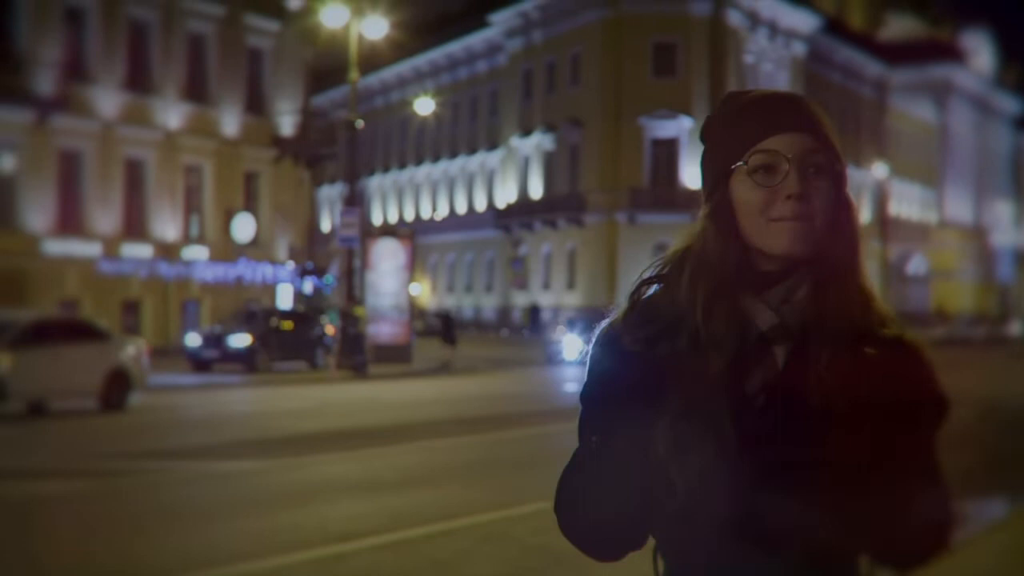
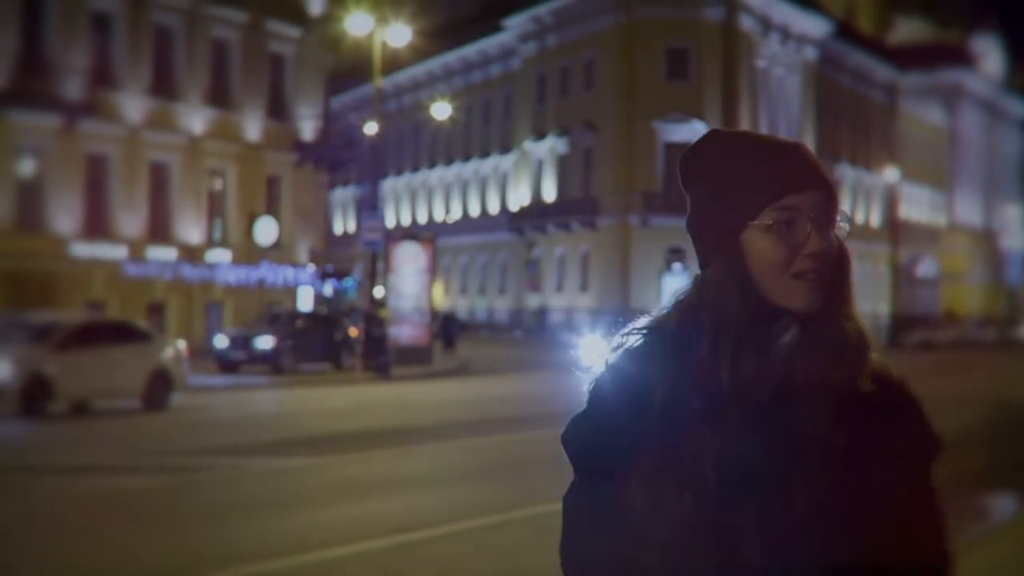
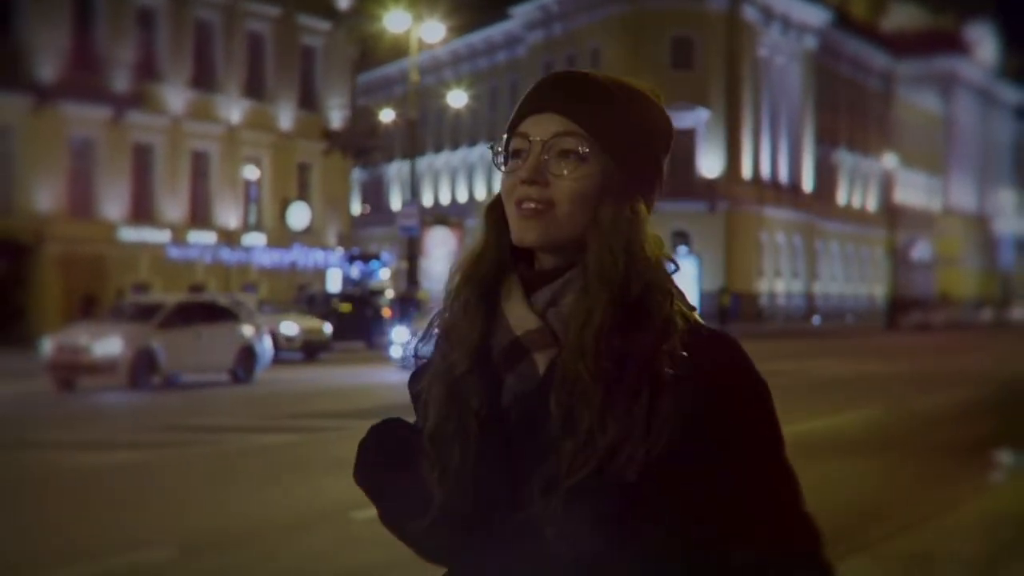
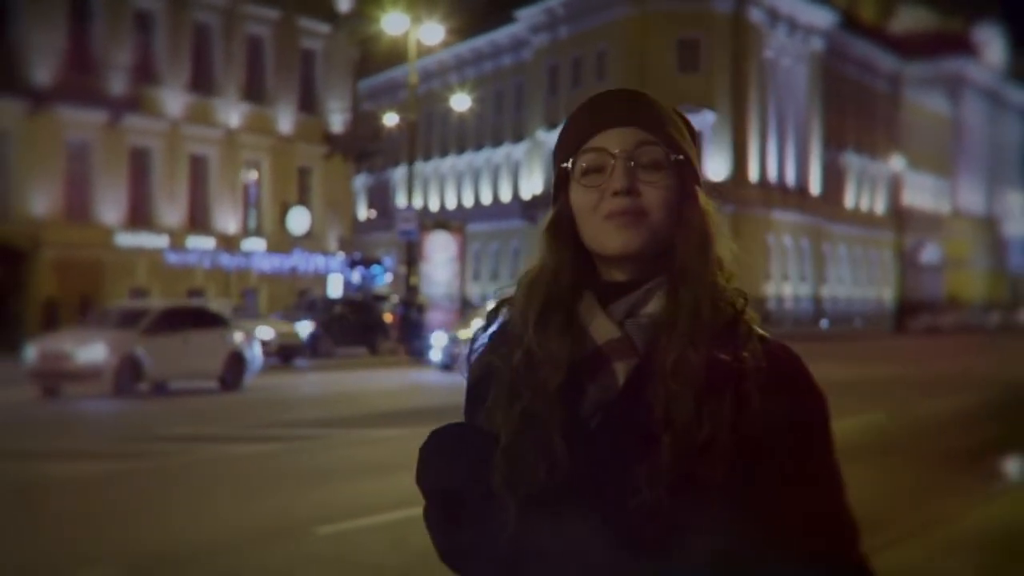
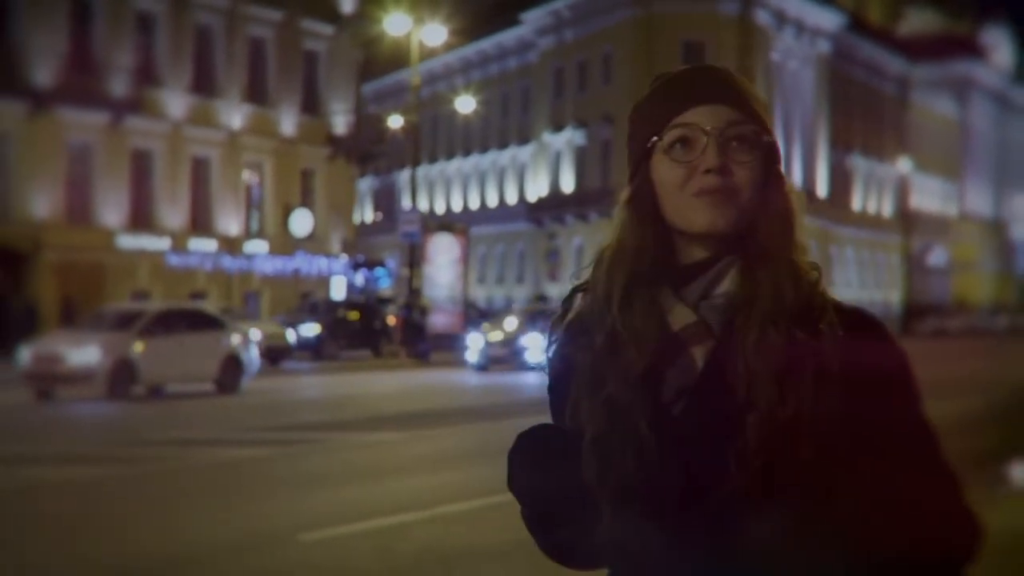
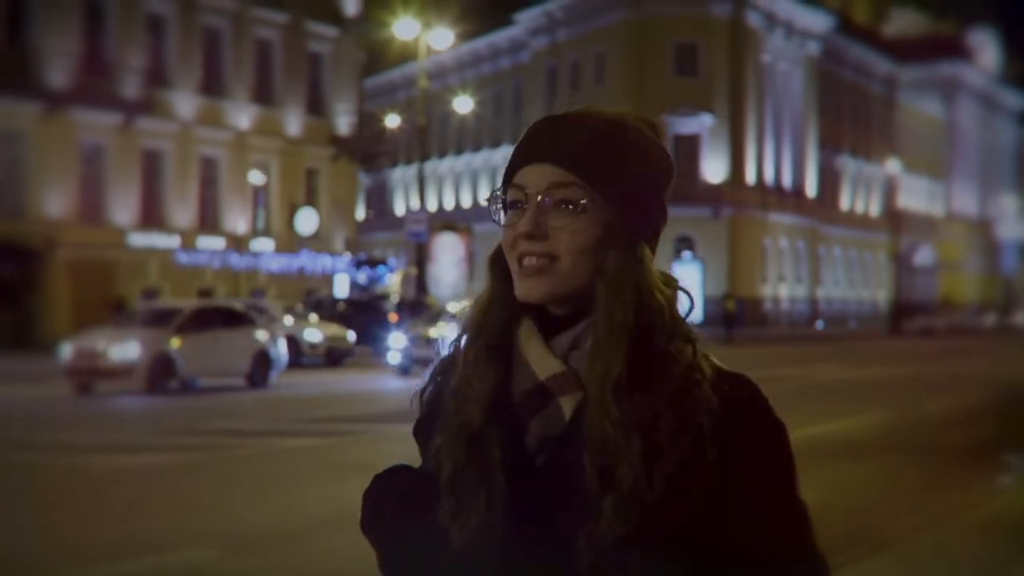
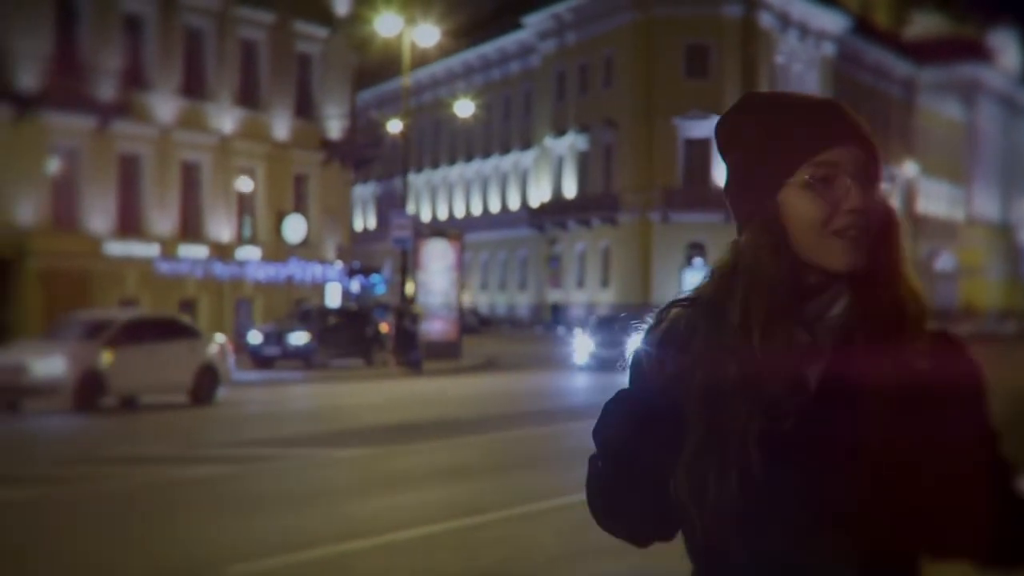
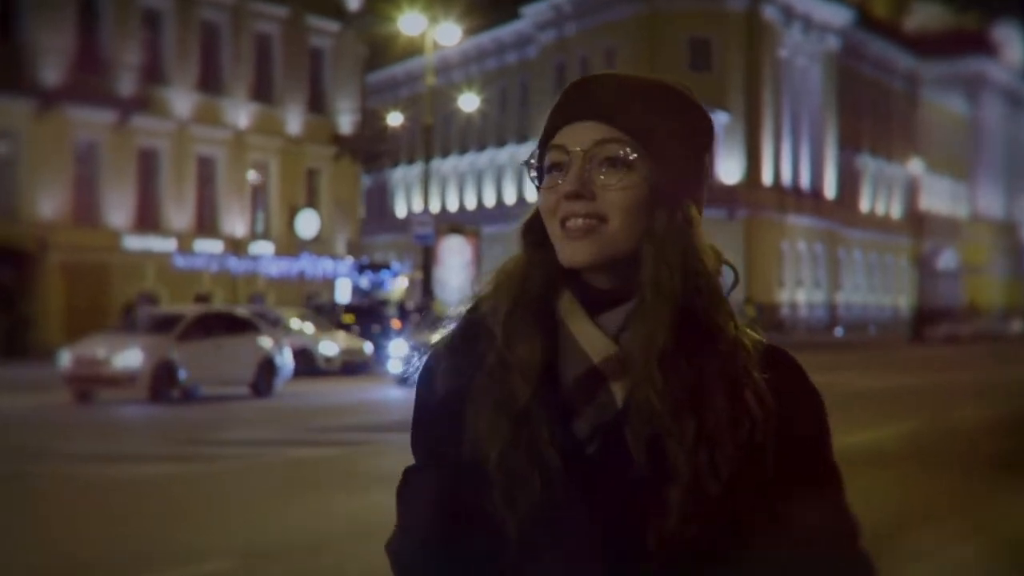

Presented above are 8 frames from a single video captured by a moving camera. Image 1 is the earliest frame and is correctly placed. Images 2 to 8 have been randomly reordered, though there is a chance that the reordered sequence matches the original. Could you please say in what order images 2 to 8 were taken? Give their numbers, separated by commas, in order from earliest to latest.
2, 7, 5, 4, 3, 6, 8
